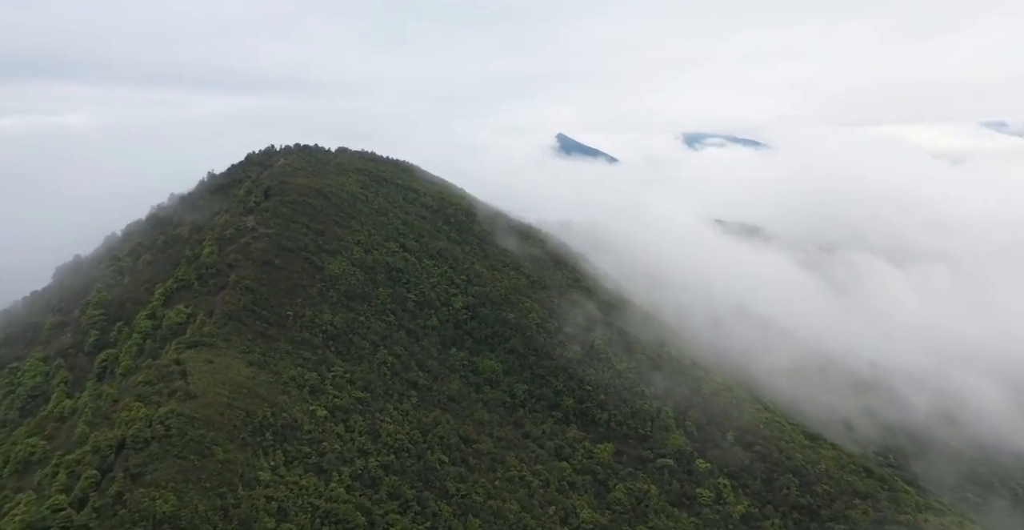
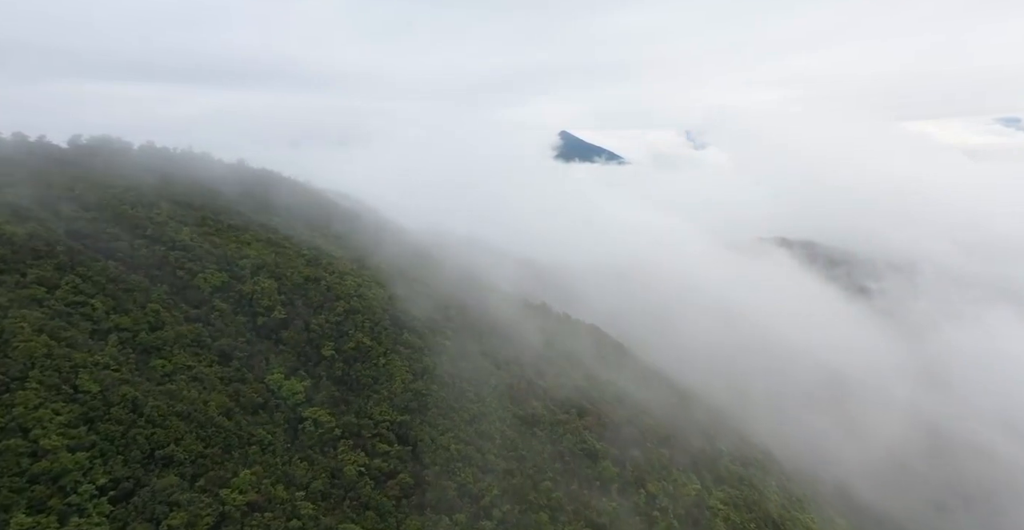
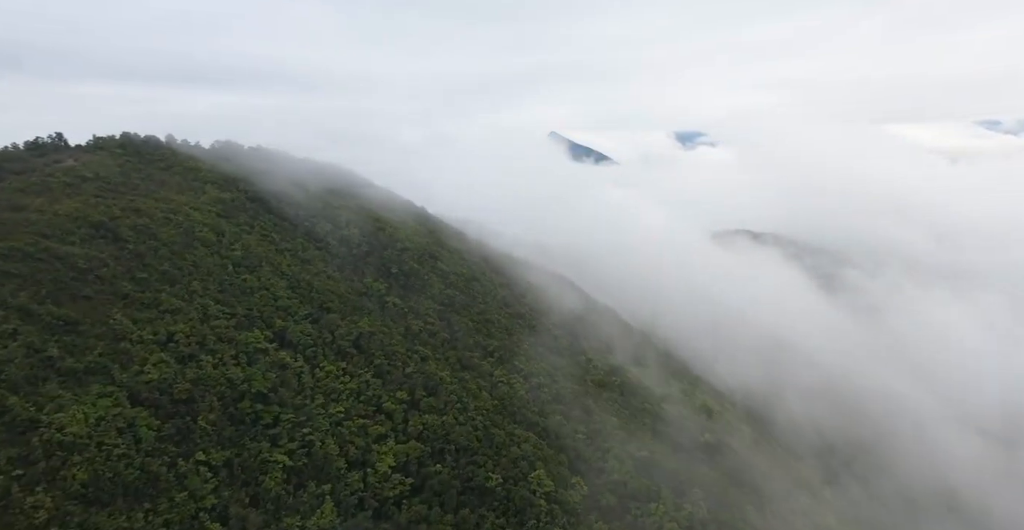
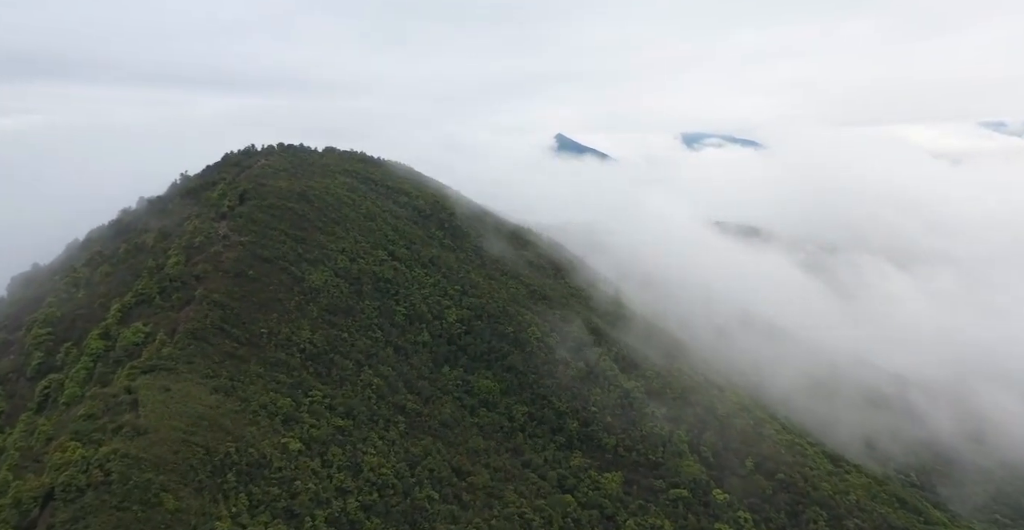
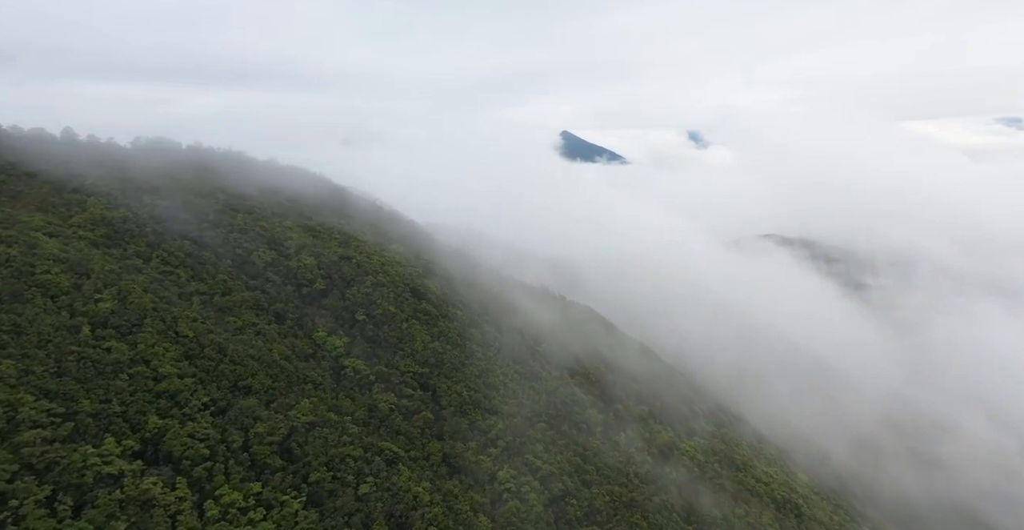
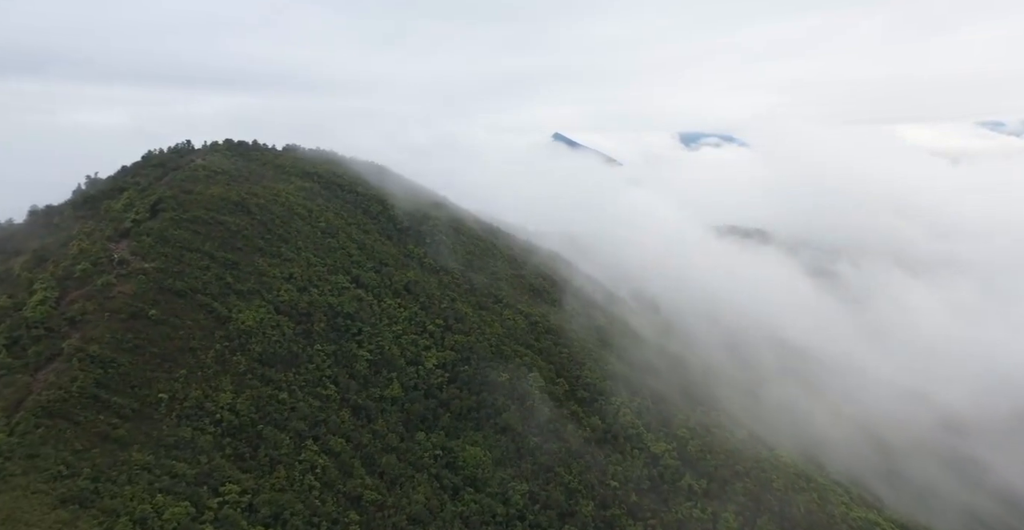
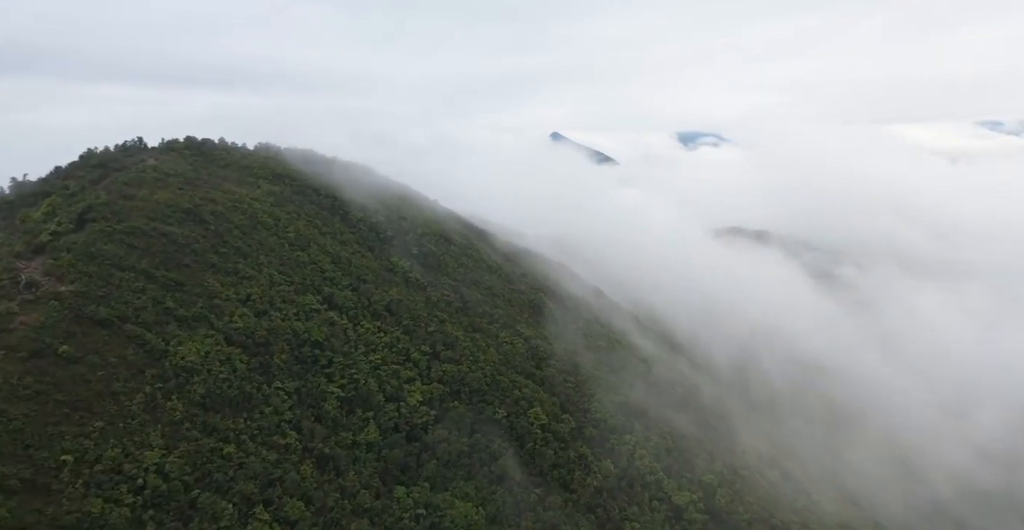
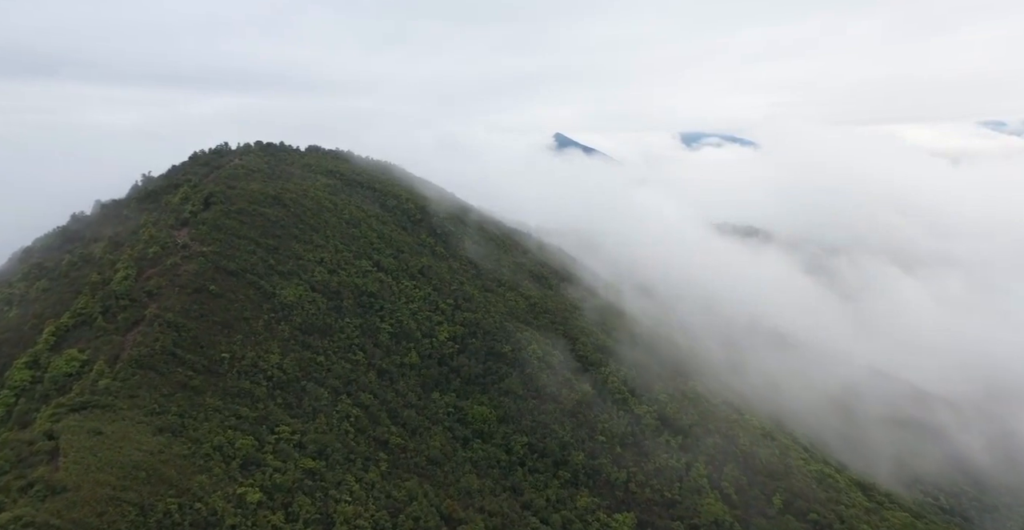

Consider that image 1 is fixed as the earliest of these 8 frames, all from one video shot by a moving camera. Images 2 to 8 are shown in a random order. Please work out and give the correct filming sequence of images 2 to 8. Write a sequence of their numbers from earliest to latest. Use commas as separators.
4, 8, 6, 7, 3, 5, 2
